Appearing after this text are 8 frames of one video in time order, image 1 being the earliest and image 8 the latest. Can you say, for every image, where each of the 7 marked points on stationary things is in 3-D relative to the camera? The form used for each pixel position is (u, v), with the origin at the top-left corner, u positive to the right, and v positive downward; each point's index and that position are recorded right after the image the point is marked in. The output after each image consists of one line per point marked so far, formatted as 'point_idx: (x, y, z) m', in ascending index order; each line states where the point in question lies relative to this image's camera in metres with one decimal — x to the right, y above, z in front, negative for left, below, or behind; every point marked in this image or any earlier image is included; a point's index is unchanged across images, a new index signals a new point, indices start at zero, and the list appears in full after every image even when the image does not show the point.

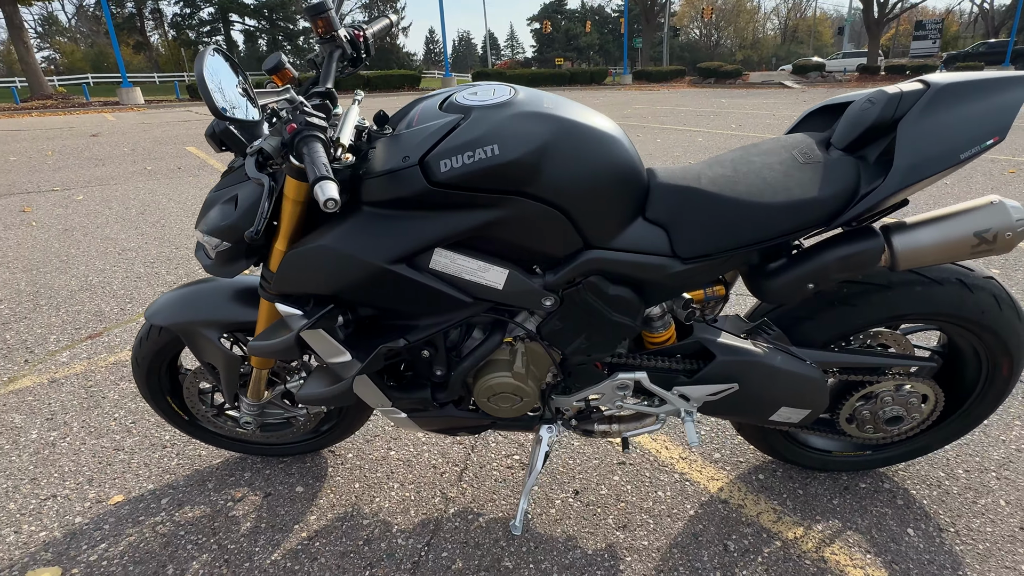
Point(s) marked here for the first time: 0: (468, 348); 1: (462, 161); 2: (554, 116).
0: (-0.1, -0.2, +1.7) m
1: (-0.2, +0.3, +1.3) m
2: (+0.1, +0.4, +1.4) m
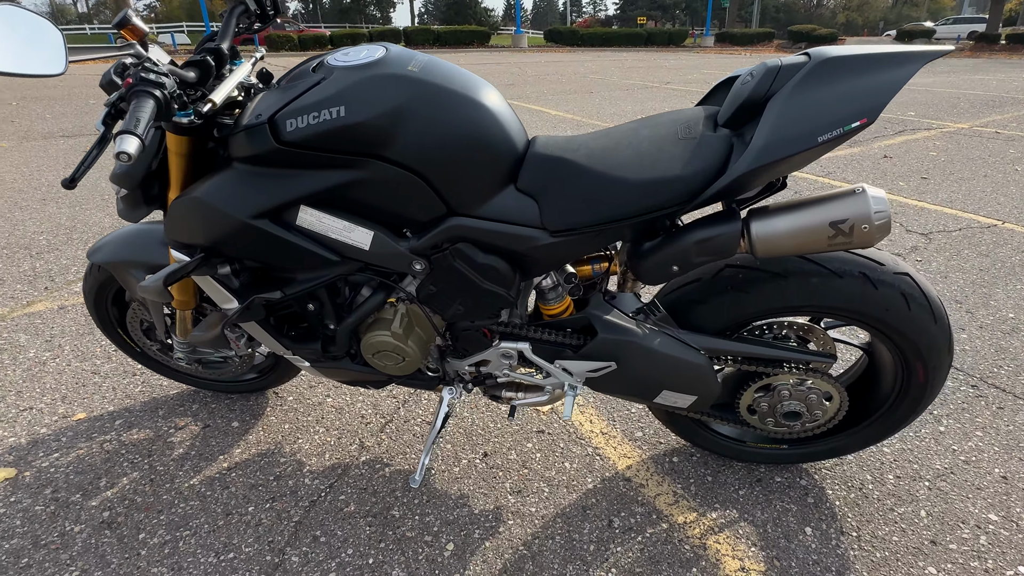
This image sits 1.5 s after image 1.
0: (-0.5, -0.1, +1.7) m
1: (-0.5, +0.4, +1.4) m
2: (-0.3, +0.5, +1.4) m
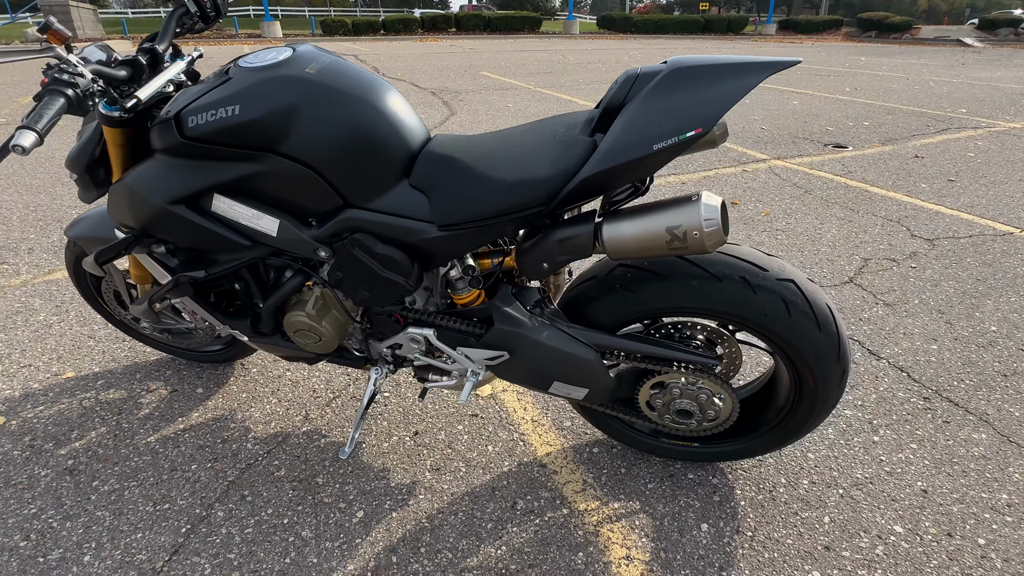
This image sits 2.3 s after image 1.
0: (-0.8, 0.0, +1.9) m
1: (-0.8, +0.4, +1.5) m
2: (-0.6, +0.6, +1.5) m
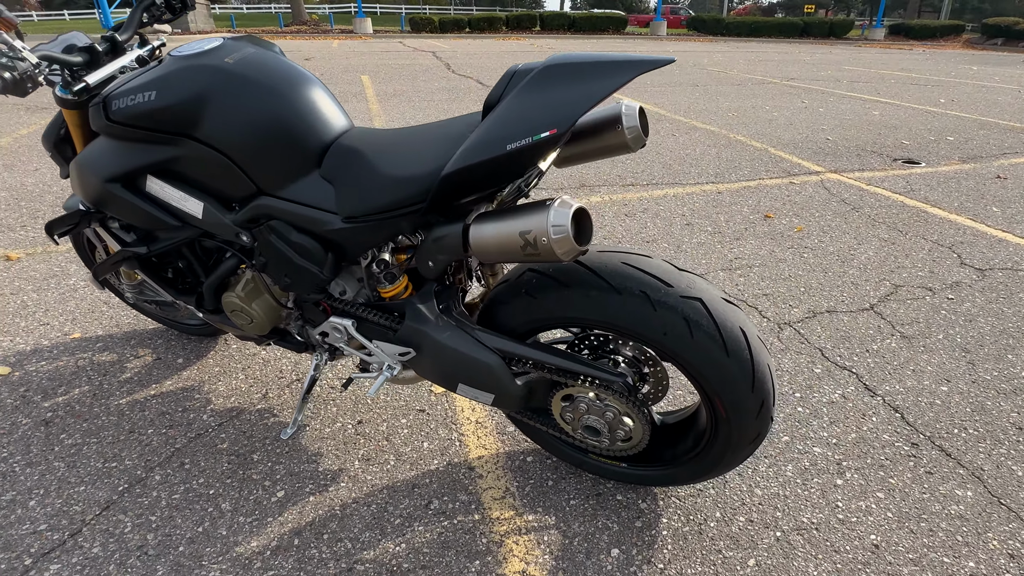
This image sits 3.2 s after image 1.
0: (-1.0, +0.1, +1.9) m
1: (-1.1, +0.5, +1.6) m
2: (-0.8, +0.6, +1.6) m
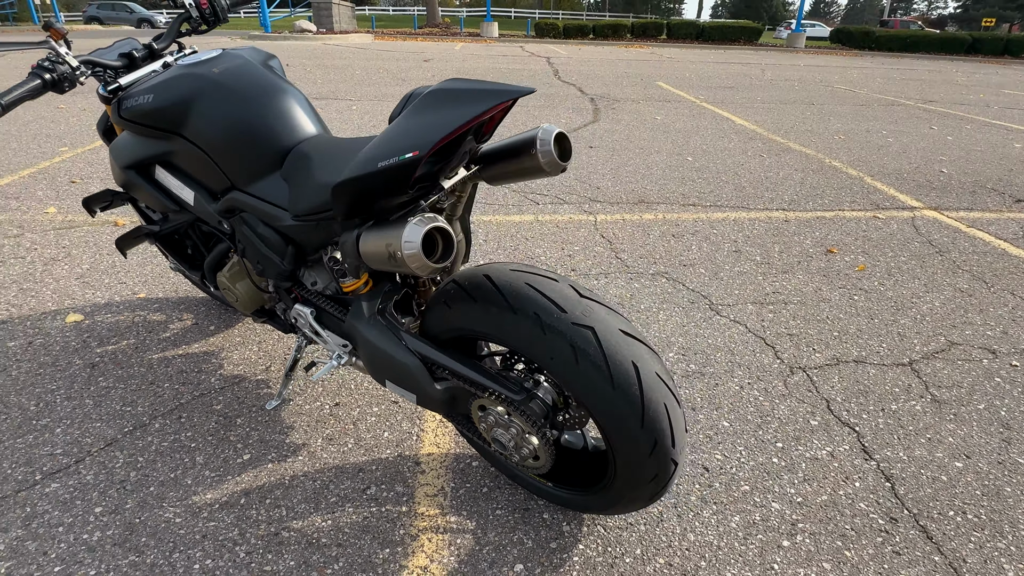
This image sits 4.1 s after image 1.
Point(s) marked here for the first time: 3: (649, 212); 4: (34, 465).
0: (-1.2, +0.2, +2.2) m
1: (-1.2, +0.6, +1.9) m
2: (-1.0, +0.7, +1.8) m
3: (+1.2, +0.6, +4.8) m
4: (-1.8, -0.7, +2.2) m
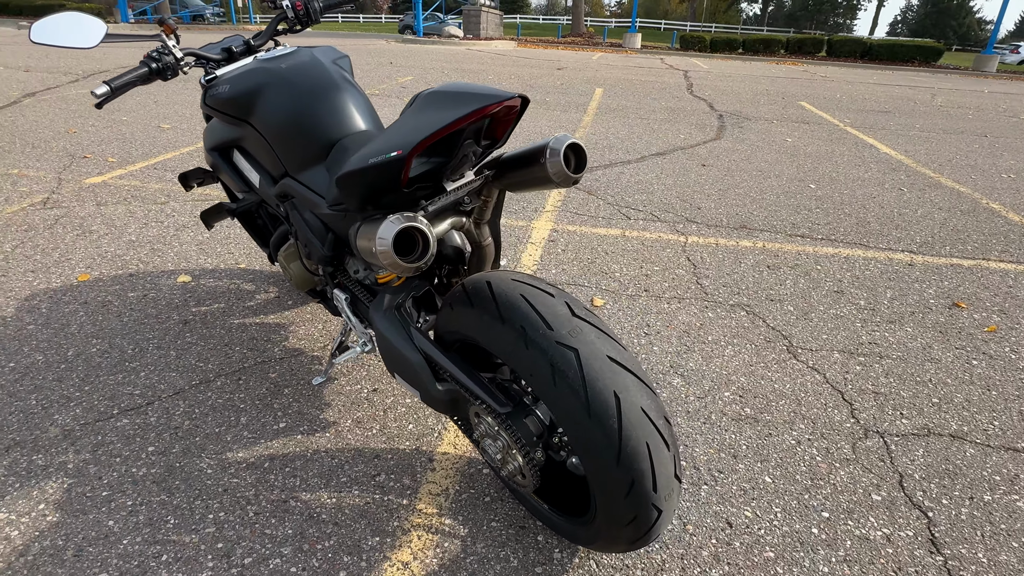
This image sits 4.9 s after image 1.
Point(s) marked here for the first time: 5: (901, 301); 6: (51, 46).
0: (-1.0, +0.2, +2.4) m
1: (-1.1, +0.7, +2.1) m
2: (-0.8, +0.8, +2.0) m
3: (+1.9, +0.4, +4.5) m
4: (-1.7, -0.5, +2.5) m
5: (+2.4, -0.1, +3.6) m
6: (-1.6, +0.8, +2.0) m
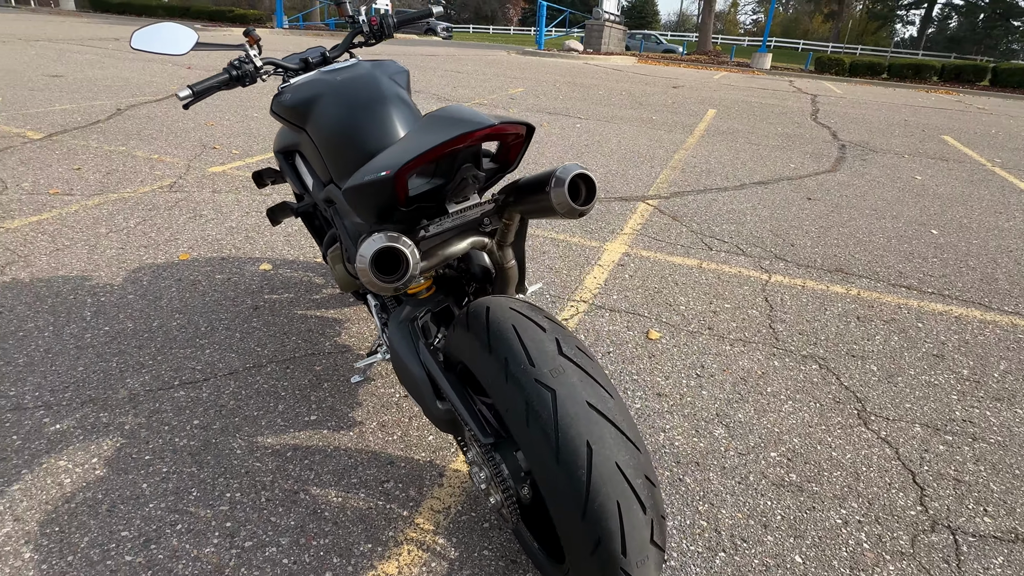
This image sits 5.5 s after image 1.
0: (-0.8, +0.3, +2.5) m
1: (-0.9, +0.7, +2.2) m
2: (-0.7, +0.7, +2.1) m
3: (+2.4, 0.0, +4.1) m
4: (-1.6, -0.4, +2.7) m
5: (+2.7, -0.5, +3.0) m
6: (-1.4, +0.9, +2.2) m
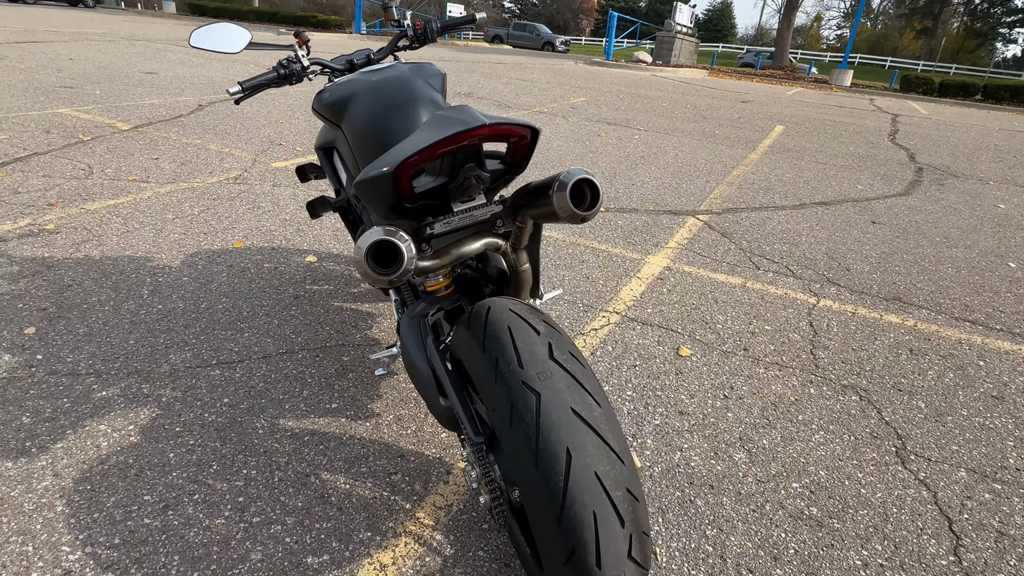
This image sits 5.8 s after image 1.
0: (-0.7, +0.3, +2.6) m
1: (-0.8, +0.8, +2.3) m
2: (-0.5, +0.8, +2.1) m
3: (+2.6, -0.2, +3.8) m
4: (-1.5, -0.3, +2.9) m
5: (+2.8, -0.7, +2.8) m
6: (-1.3, +1.0, +2.4) m
